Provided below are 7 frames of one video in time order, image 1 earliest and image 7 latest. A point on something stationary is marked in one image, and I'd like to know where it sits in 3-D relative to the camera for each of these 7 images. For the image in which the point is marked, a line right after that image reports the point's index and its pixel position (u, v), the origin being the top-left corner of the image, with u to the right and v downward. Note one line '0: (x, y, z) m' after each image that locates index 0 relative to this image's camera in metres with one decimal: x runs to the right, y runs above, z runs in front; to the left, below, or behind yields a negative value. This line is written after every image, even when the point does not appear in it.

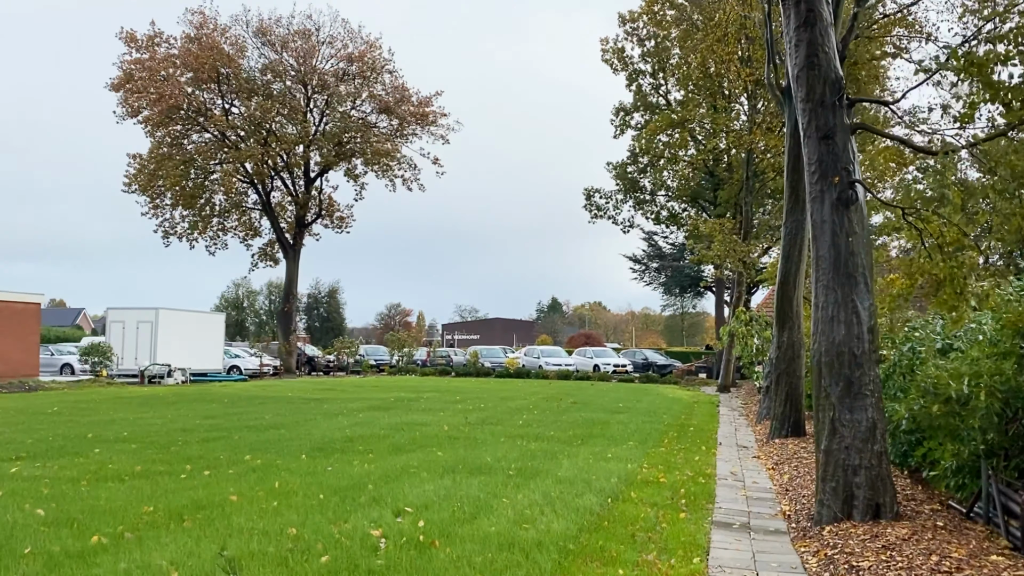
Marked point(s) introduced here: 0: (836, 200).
0: (+3.1, +0.9, +7.1) m
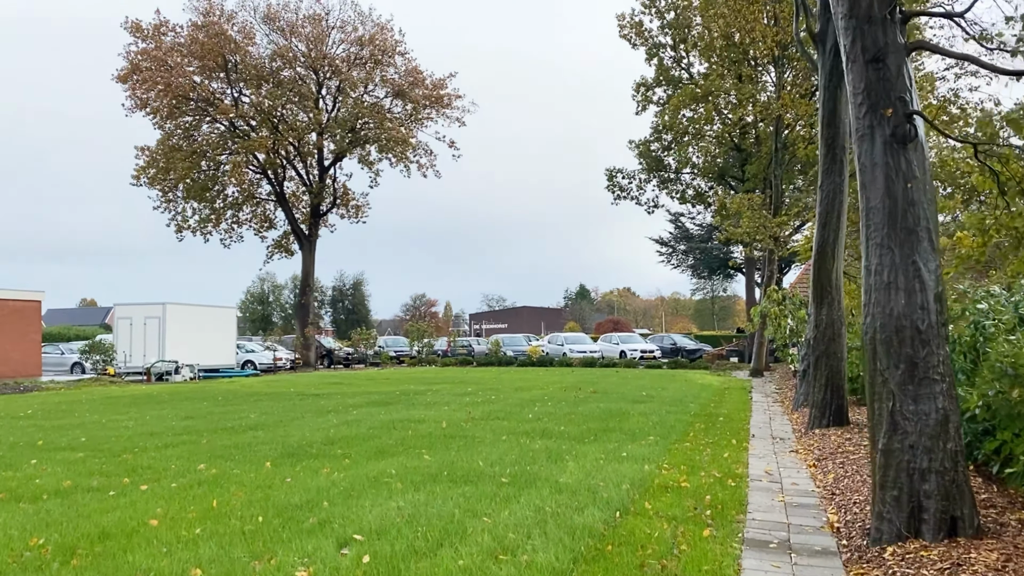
0: (+2.9, +1.2, +5.6) m
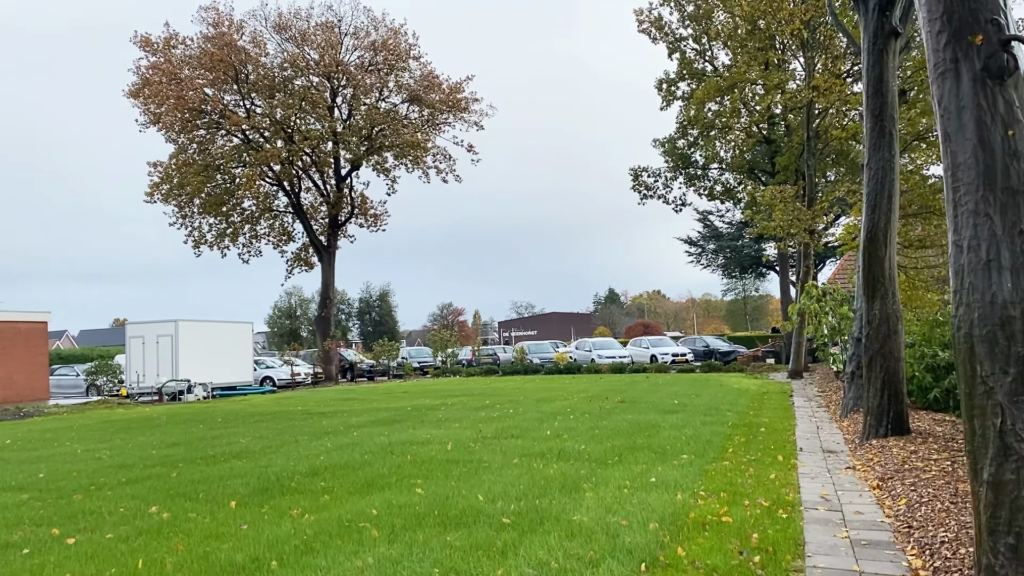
0: (+2.8, +1.3, +4.3) m
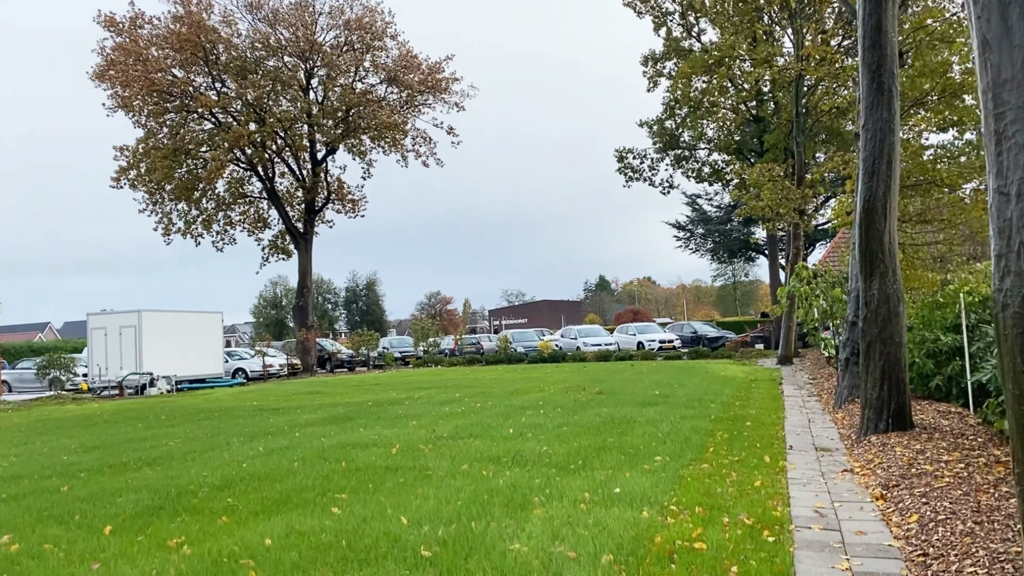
0: (+2.3, +1.4, +3.1) m
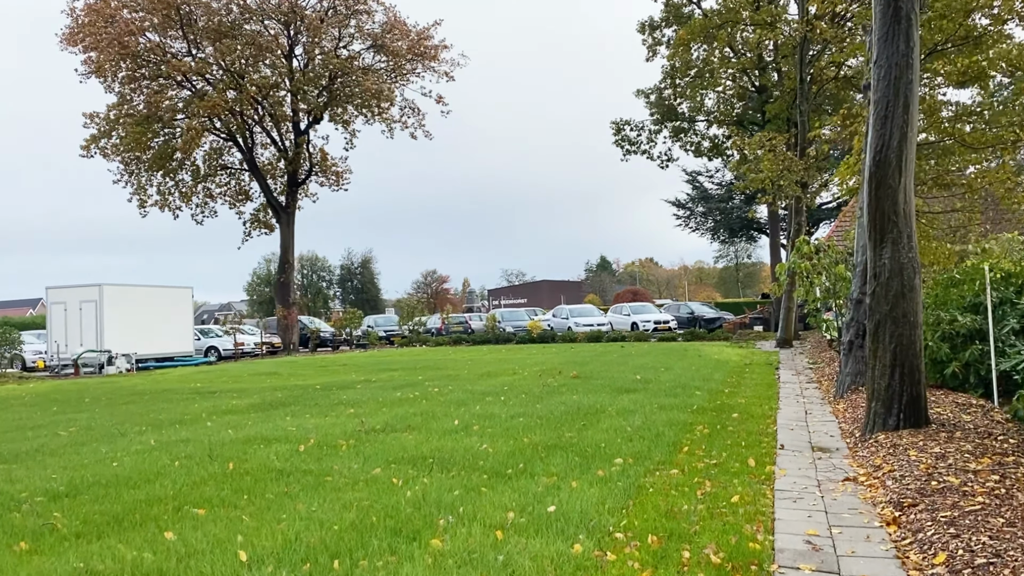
0: (+1.6, +1.6, +1.6) m
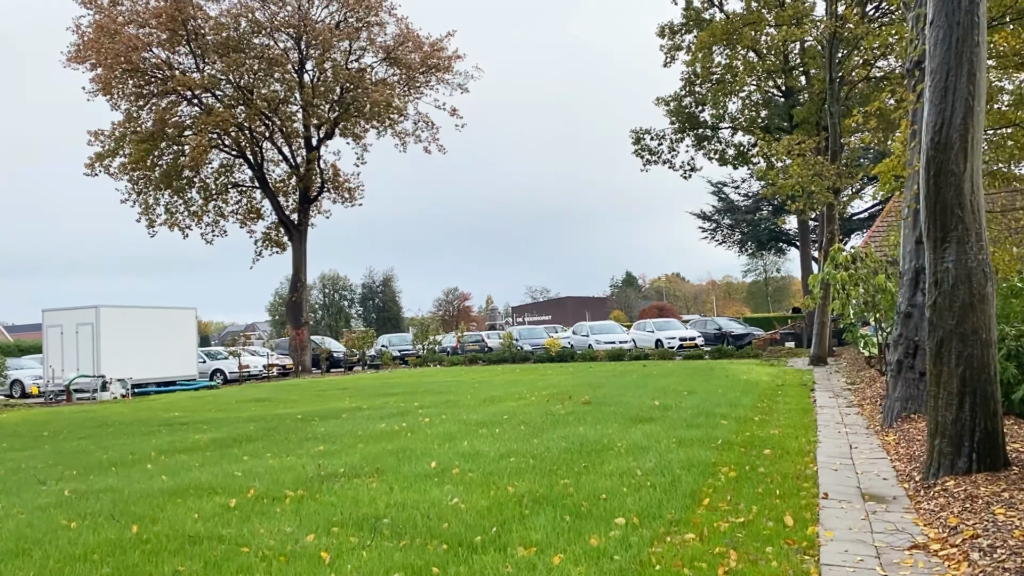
0: (+1.2, +1.6, +0.3) m
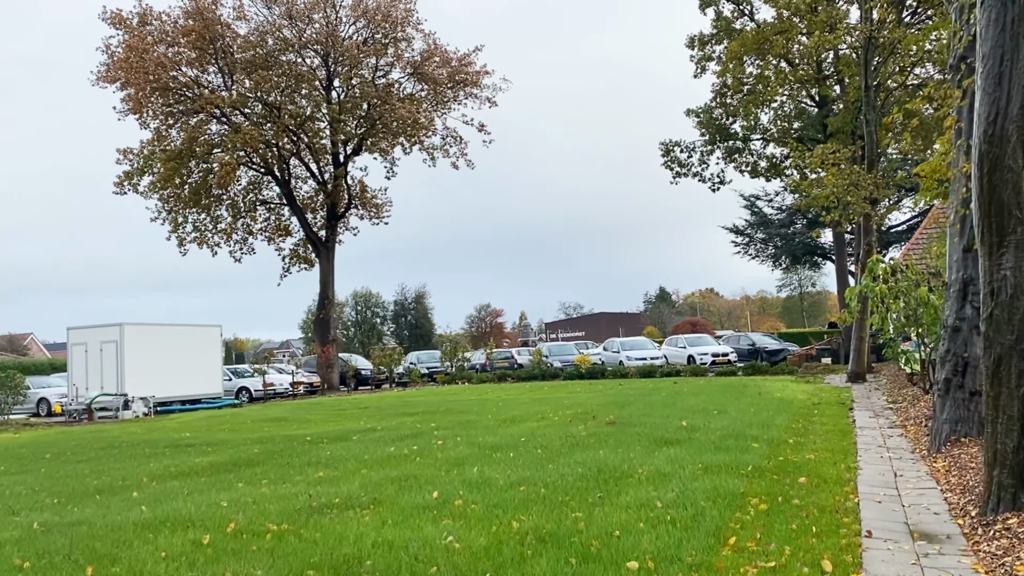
0: (+1.0, +1.7, -0.2) m
